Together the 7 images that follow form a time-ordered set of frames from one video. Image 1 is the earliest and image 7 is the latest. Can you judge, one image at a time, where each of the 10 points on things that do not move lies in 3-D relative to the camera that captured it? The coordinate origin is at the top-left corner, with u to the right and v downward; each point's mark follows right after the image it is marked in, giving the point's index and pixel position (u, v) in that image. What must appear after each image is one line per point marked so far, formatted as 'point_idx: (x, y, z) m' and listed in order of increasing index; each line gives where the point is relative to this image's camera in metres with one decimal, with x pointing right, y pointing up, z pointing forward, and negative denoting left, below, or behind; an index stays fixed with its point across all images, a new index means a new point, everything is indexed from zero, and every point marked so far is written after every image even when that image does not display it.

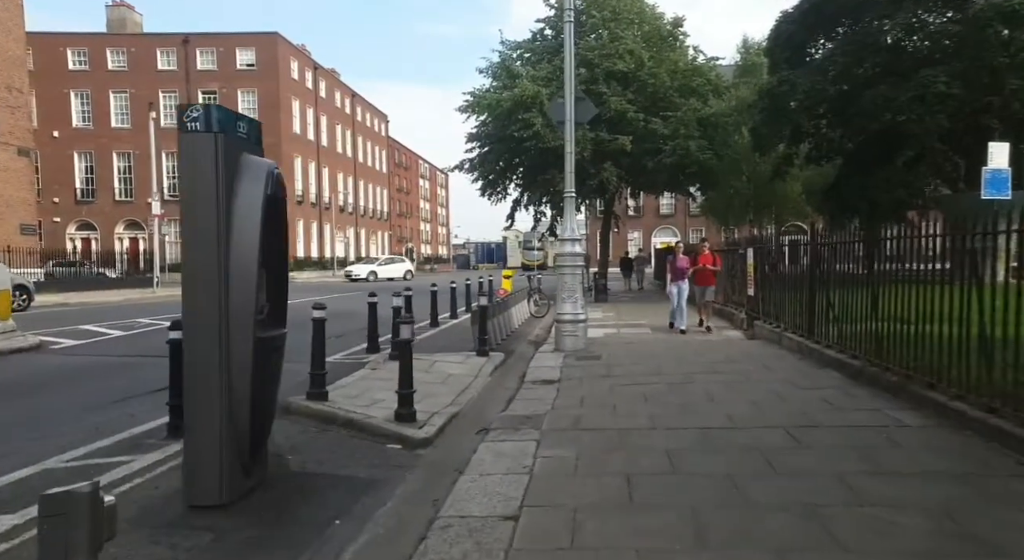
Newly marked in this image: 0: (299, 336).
0: (-4.1, -1.1, +14.5) m
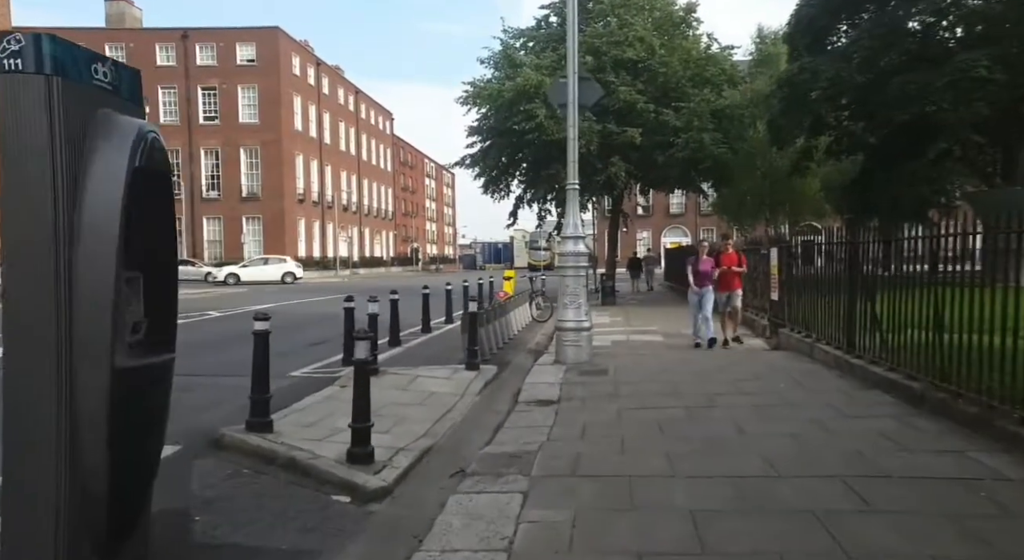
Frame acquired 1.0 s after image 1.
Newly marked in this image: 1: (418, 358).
0: (-4.1, -1.1, +13.2) m
1: (-1.3, -1.2, +10.4) m
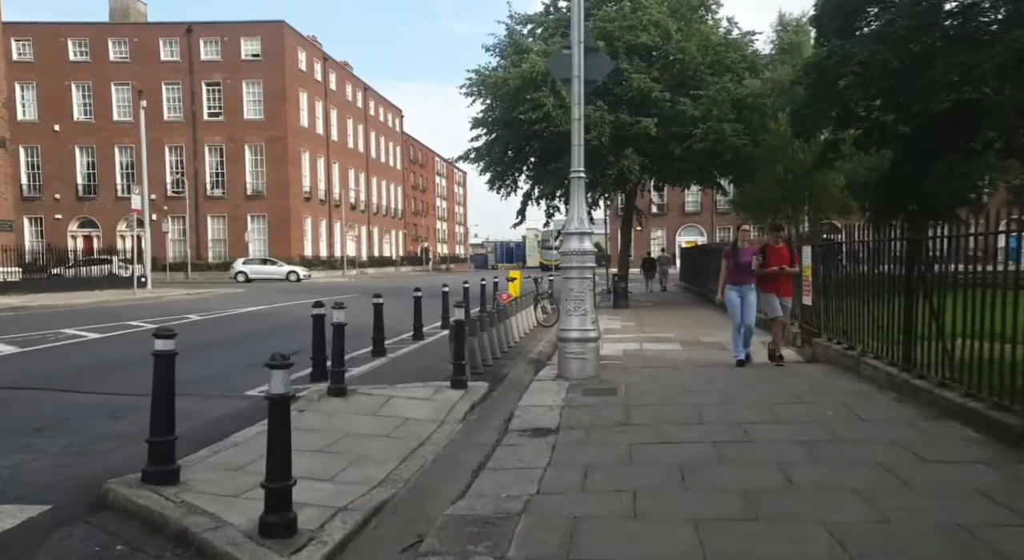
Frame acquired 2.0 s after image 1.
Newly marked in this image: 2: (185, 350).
0: (-4.1, -1.1, +11.8) m
1: (-1.4, -1.2, +9.0) m
2: (-5.3, -1.1, +12.2) m
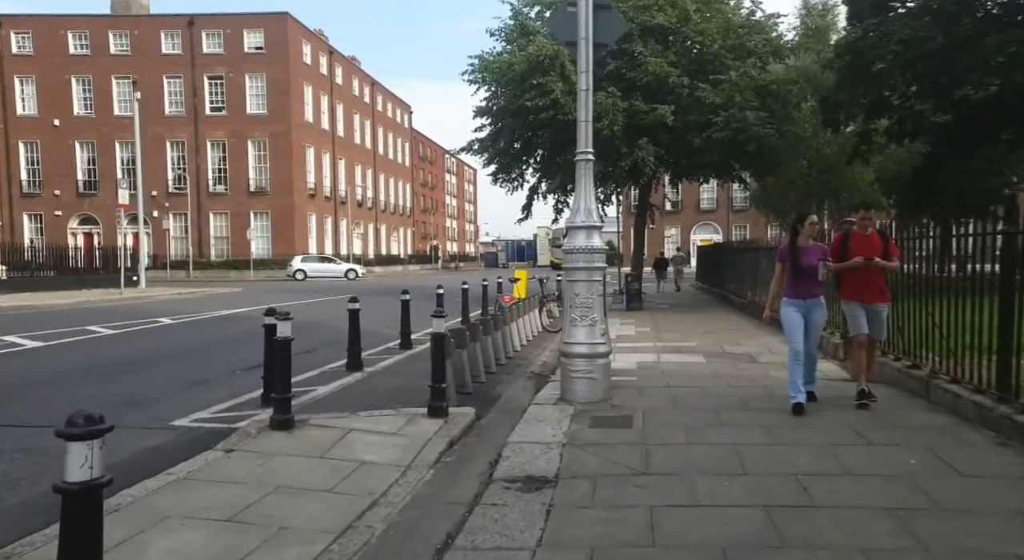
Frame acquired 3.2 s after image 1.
0: (-4.1, -1.1, +10.4) m
1: (-1.4, -1.2, +7.5) m
2: (-5.3, -1.2, +10.7) m
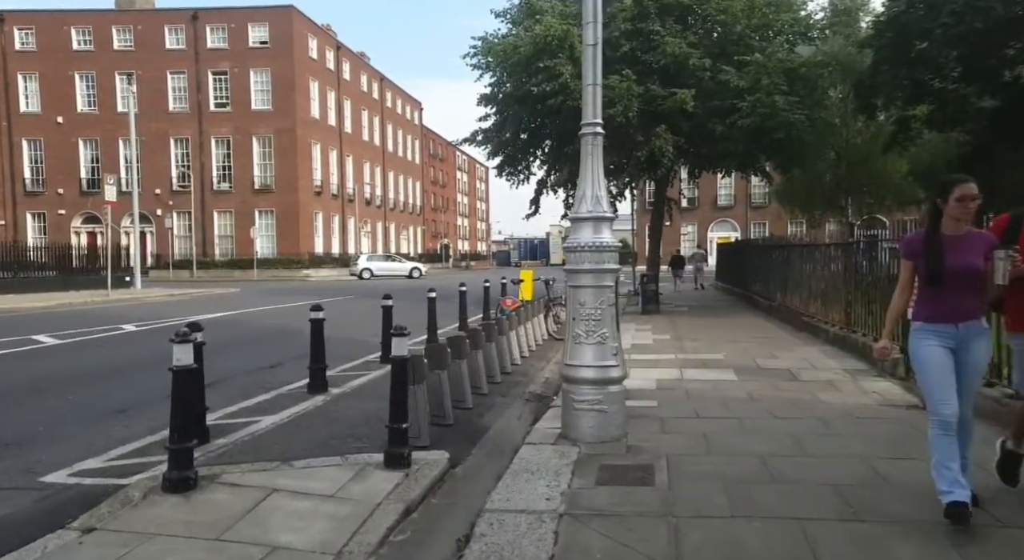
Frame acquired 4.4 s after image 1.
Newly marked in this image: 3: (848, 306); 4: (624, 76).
0: (-4.2, -1.2, +8.8) m
1: (-1.5, -1.3, +5.9) m
2: (-5.4, -1.2, +9.2) m
3: (+5.3, -0.4, +11.9) m
4: (+2.7, +4.9, +18.3) m
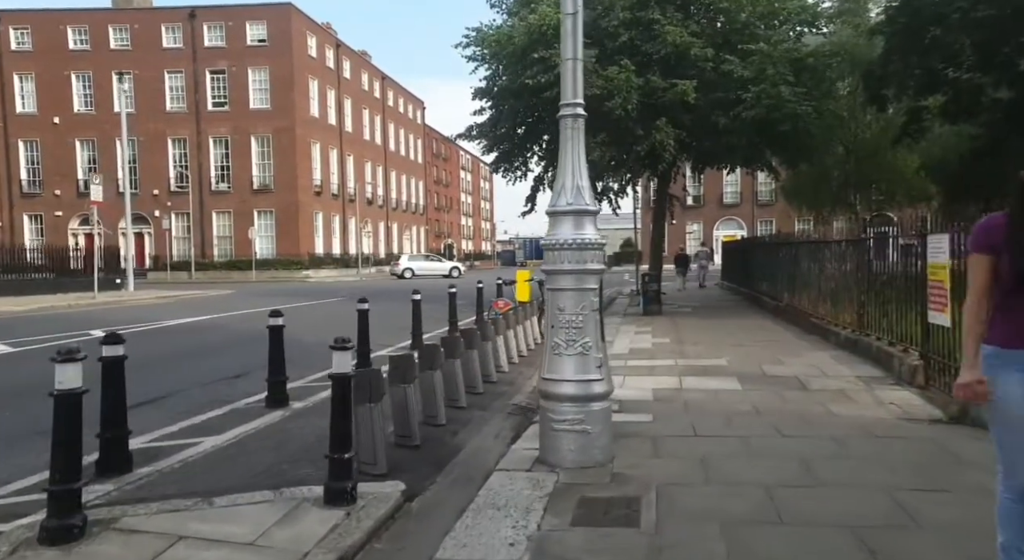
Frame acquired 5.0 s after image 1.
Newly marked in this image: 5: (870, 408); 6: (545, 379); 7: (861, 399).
0: (-4.4, -1.2, +8.1) m
1: (-1.7, -1.3, +5.2) m
2: (-5.6, -1.2, +8.5) m
3: (+5.1, -0.4, +11.2) m
4: (+2.6, +4.9, +17.6) m
5: (+3.6, -1.3, +7.6) m
6: (+0.2, -0.7, +5.4) m
7: (+3.7, -1.3, +8.0) m
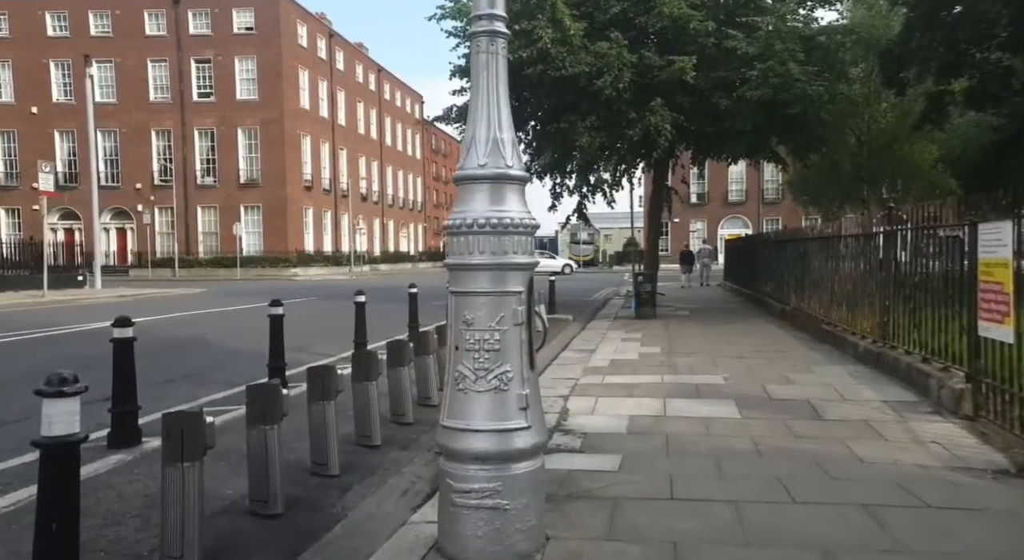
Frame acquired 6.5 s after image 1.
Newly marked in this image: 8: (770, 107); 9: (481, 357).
0: (-4.9, -1.2, +6.4) m
1: (-2.3, -1.3, +3.4) m
2: (-6.1, -1.2, +6.8) m
3: (+4.6, -0.4, +9.4) m
4: (+2.1, +4.9, +15.8) m
5: (+3.0, -1.3, +5.8) m
6: (-0.3, -0.7, +3.7) m
7: (+3.1, -1.3, +6.2) m
8: (+5.3, +3.6, +15.7) m
9: (-0.1, -0.4, +3.6) m
